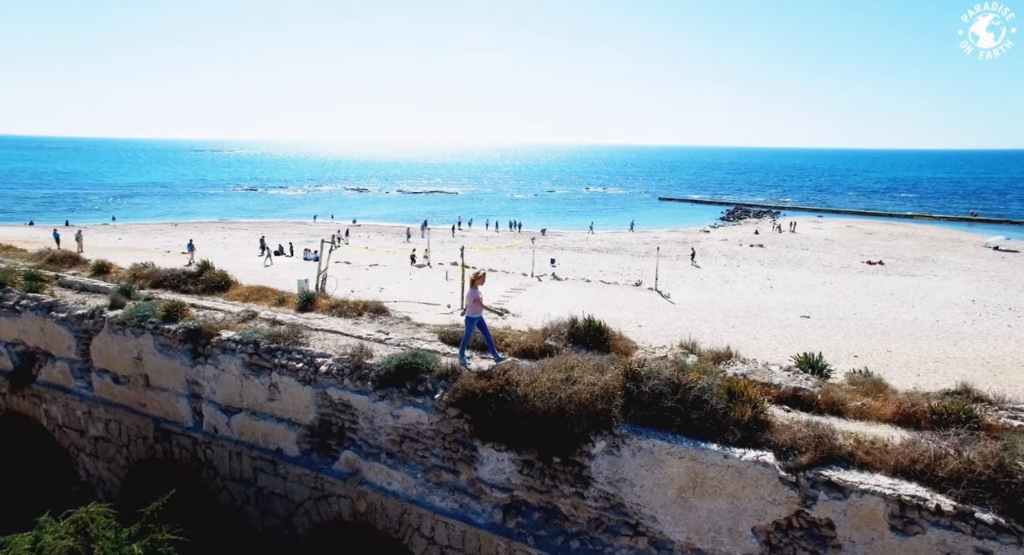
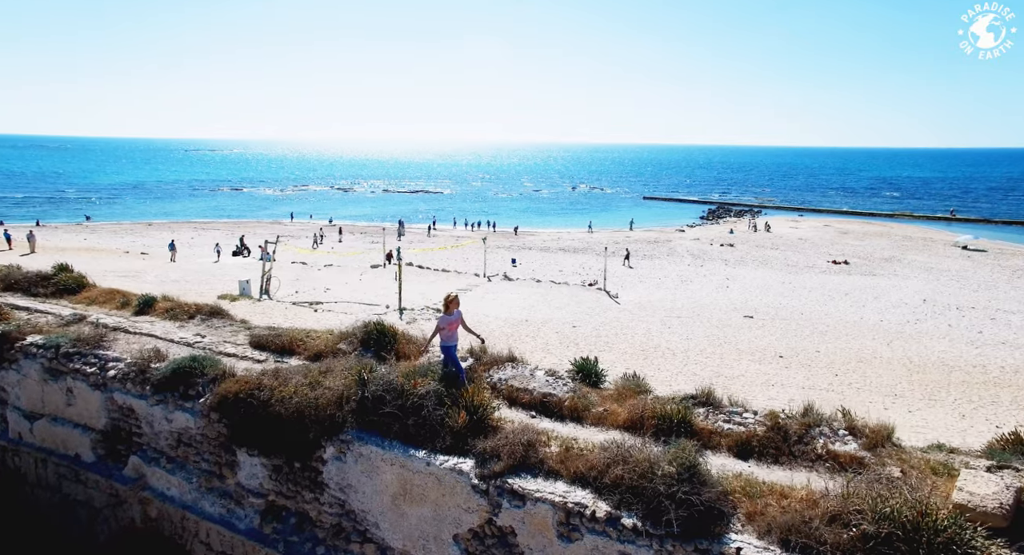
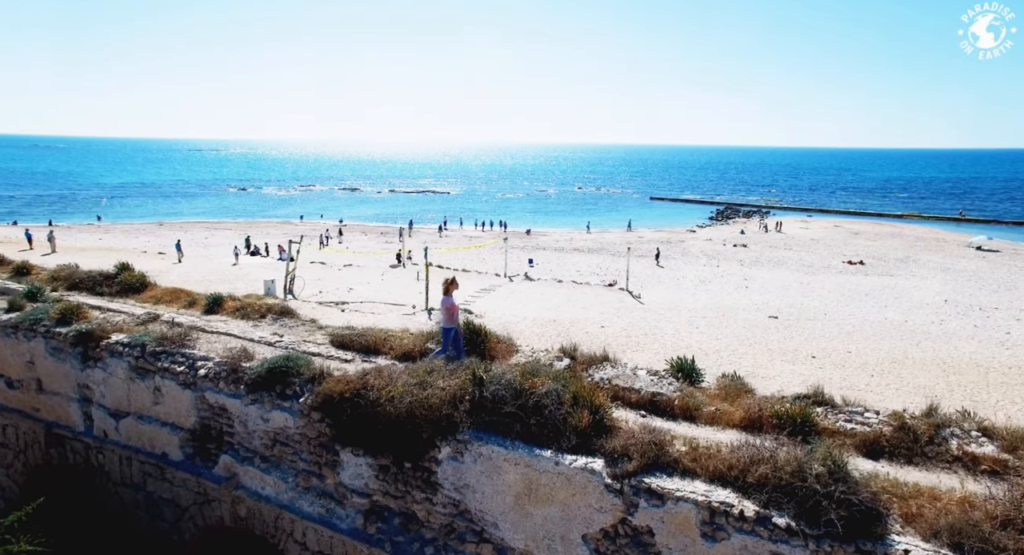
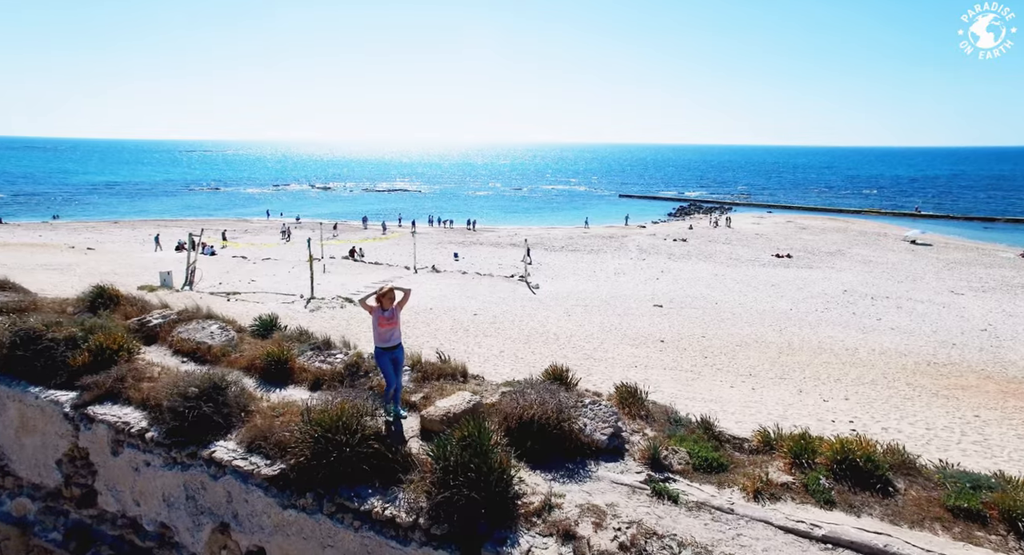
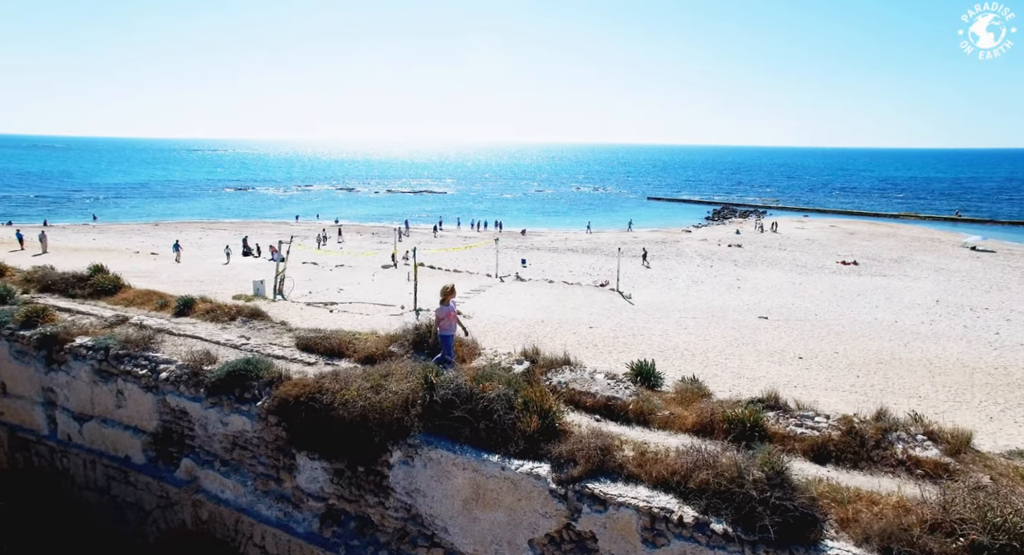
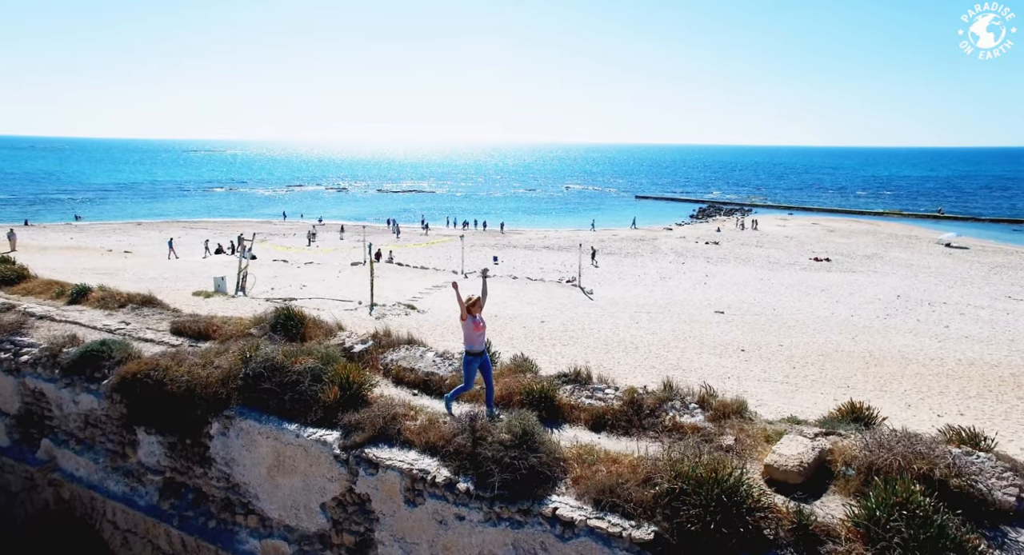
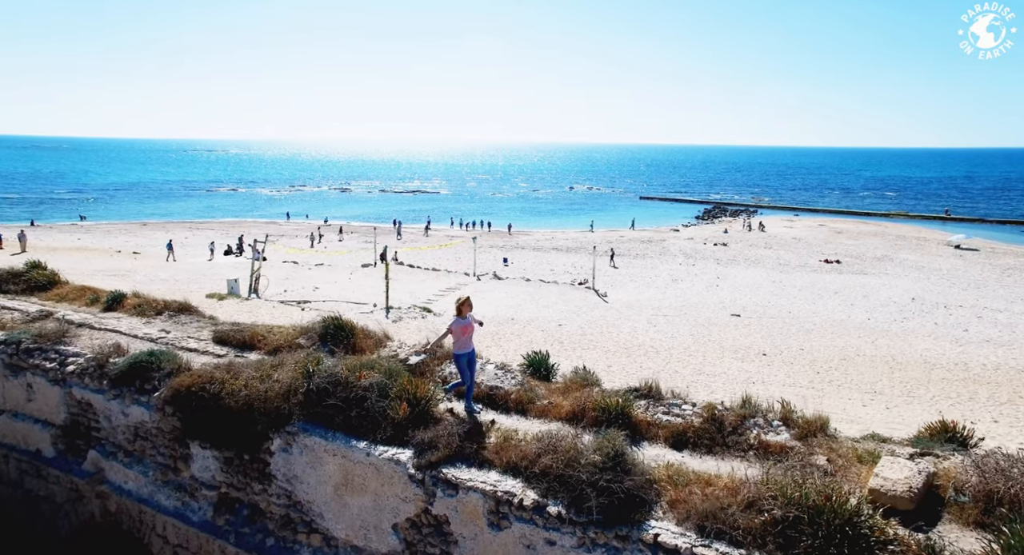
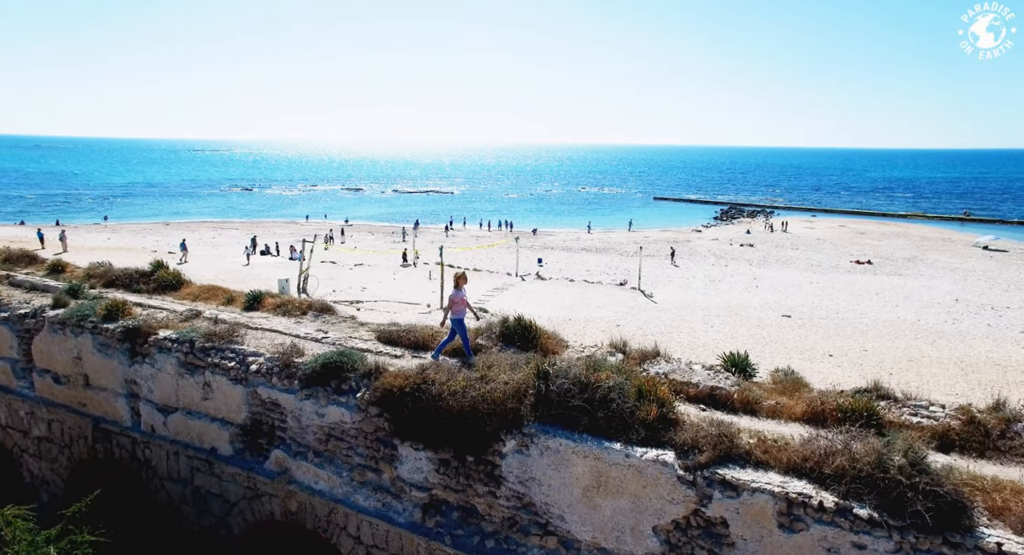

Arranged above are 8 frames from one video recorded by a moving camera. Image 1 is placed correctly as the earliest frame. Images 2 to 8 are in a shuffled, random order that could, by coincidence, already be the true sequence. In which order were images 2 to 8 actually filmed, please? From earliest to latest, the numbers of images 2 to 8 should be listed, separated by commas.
8, 3, 5, 2, 7, 6, 4
